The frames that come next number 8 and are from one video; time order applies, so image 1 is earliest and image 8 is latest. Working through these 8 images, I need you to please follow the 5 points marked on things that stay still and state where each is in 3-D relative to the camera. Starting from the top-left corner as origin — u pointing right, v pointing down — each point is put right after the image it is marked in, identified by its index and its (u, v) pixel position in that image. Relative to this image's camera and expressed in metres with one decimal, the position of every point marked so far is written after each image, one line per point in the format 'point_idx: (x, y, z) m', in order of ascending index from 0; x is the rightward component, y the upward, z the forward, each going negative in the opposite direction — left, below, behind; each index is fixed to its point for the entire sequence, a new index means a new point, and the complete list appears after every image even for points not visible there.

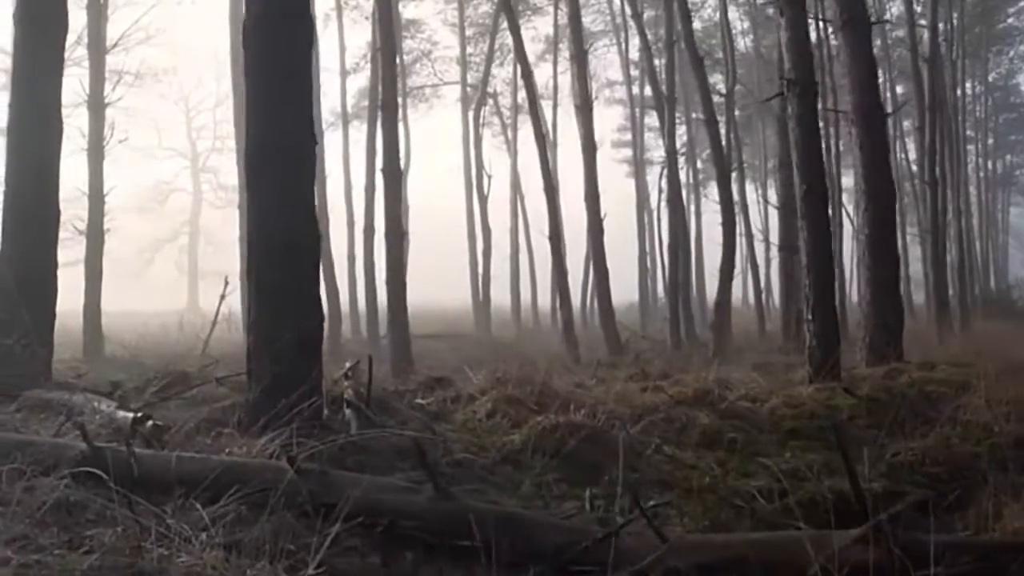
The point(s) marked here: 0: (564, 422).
0: (+0.4, -1.0, +7.4) m
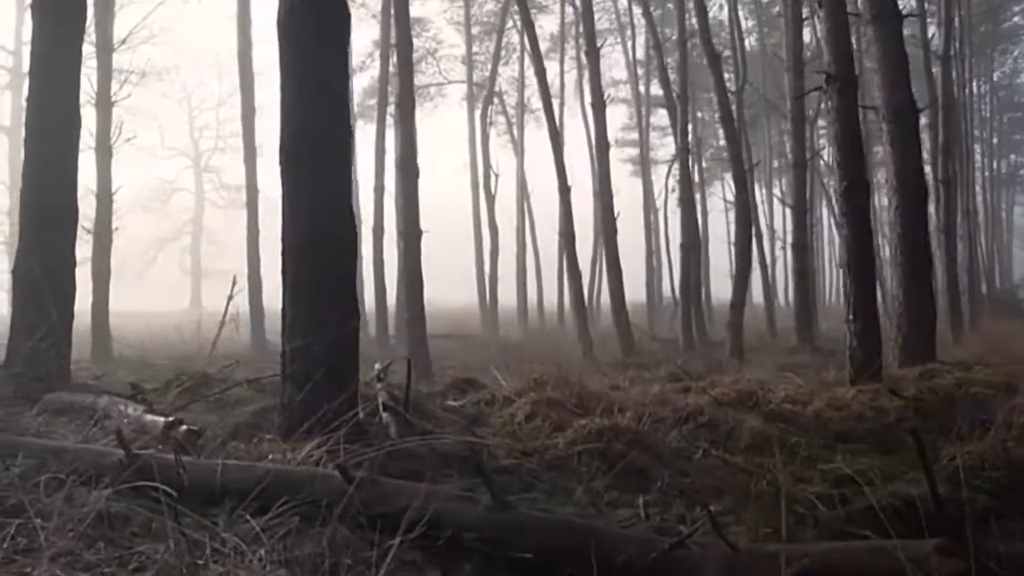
0: (+0.7, -1.0, +7.1) m
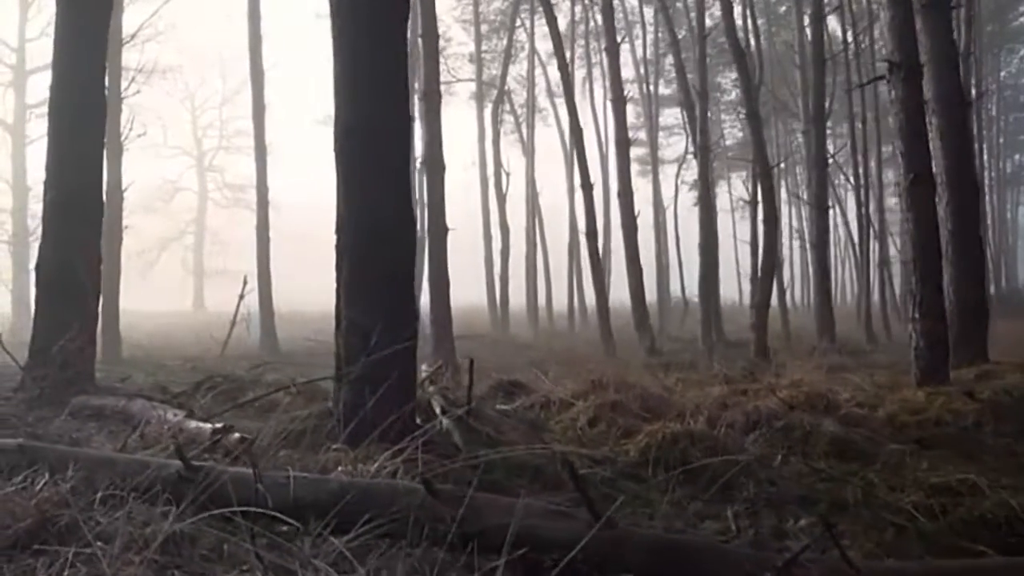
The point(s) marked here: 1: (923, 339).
0: (+1.2, -1.0, +6.6) m
1: (+3.9, -0.5, +9.0) m
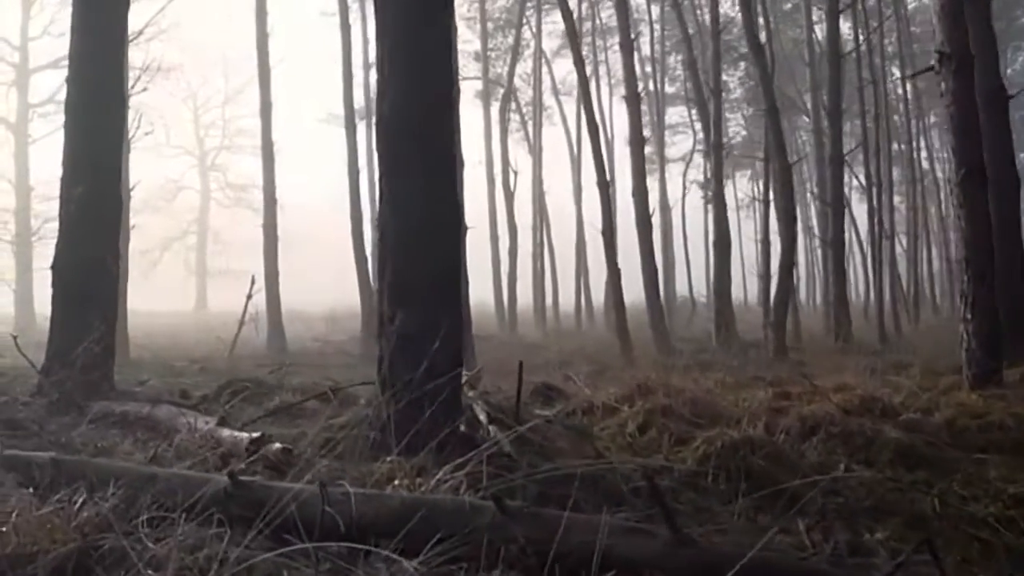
0: (+1.5, -1.0, +6.3) m
1: (+4.2, -0.5, +8.6) m
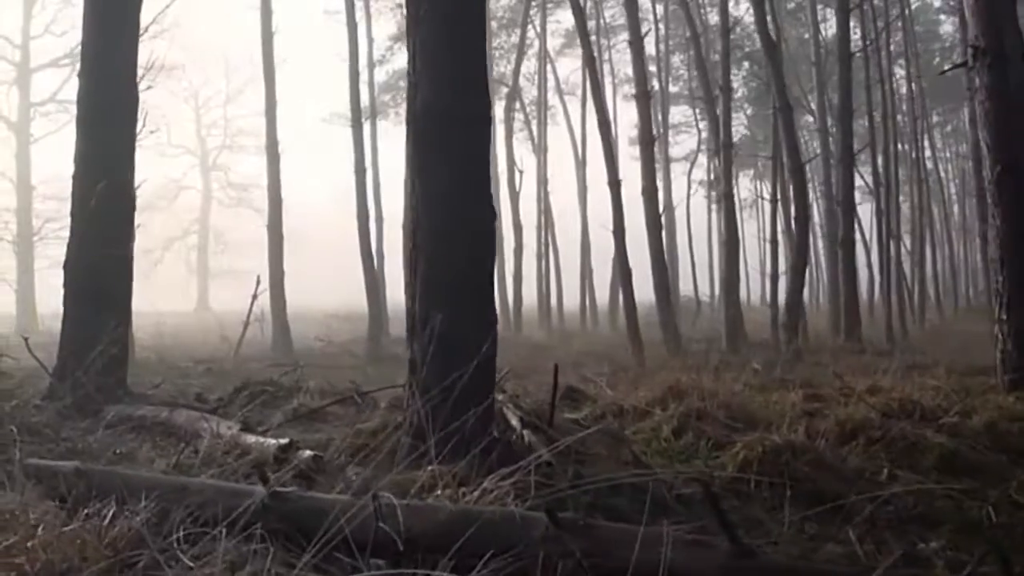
0: (+1.7, -1.0, +6.1) m
1: (+4.4, -0.5, +8.4) m
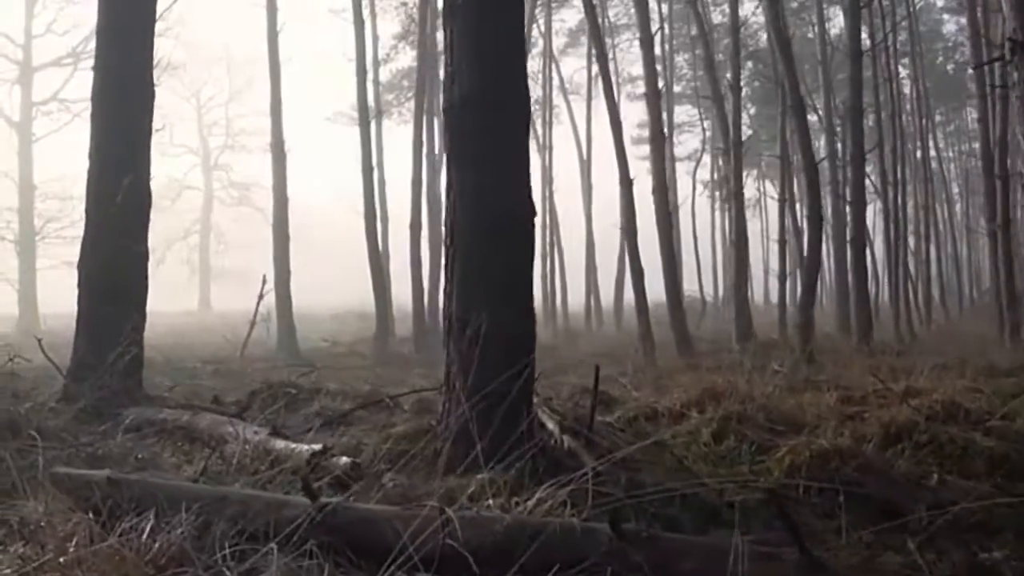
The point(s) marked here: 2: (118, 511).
0: (+1.9, -1.0, +5.8) m
1: (+4.6, -0.5, +8.2) m
2: (-1.5, -0.9, +3.7) m
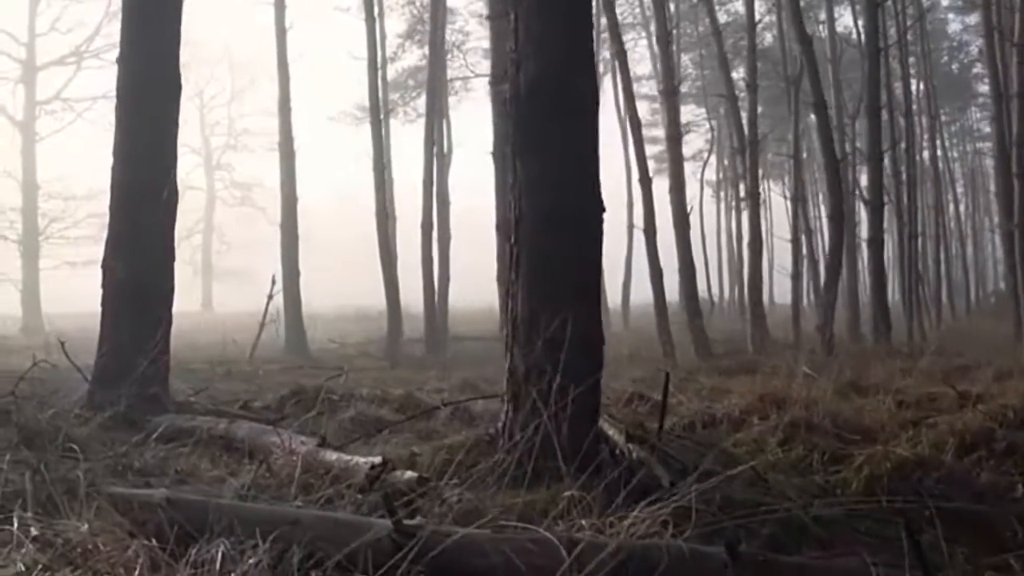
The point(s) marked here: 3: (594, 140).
0: (+2.3, -1.0, +5.5) m
1: (+5.0, -0.5, +7.9) m
2: (-1.2, -0.9, +3.3) m
3: (+0.4, +0.8, +5.0) m
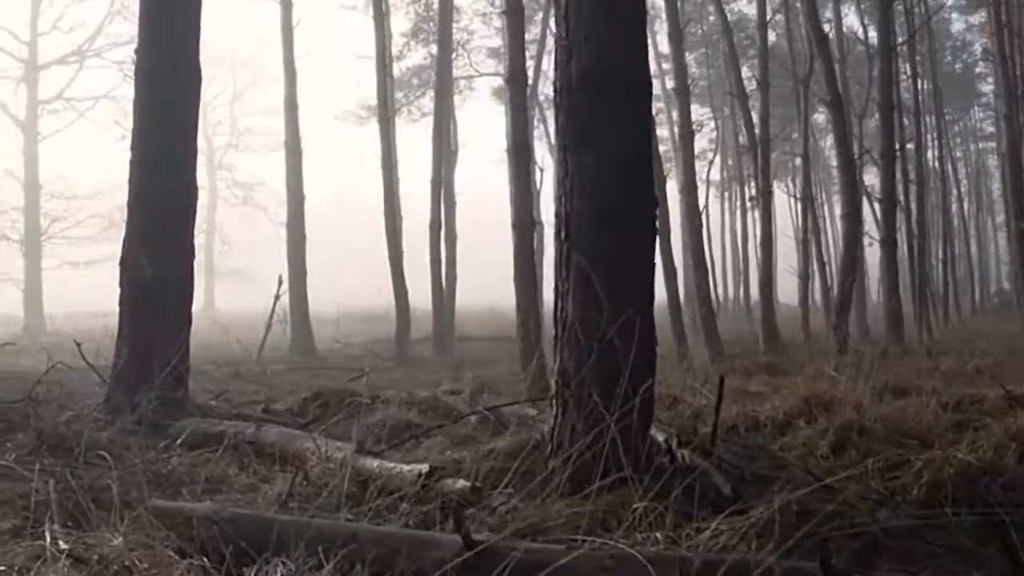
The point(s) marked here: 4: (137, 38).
0: (+2.5, -1.0, +5.3) m
1: (+5.2, -0.5, +7.6) m
2: (-0.9, -0.8, +3.1) m
3: (+0.6, +0.8, +4.7) m
4: (-3.0, +2.0, +7.5) m
